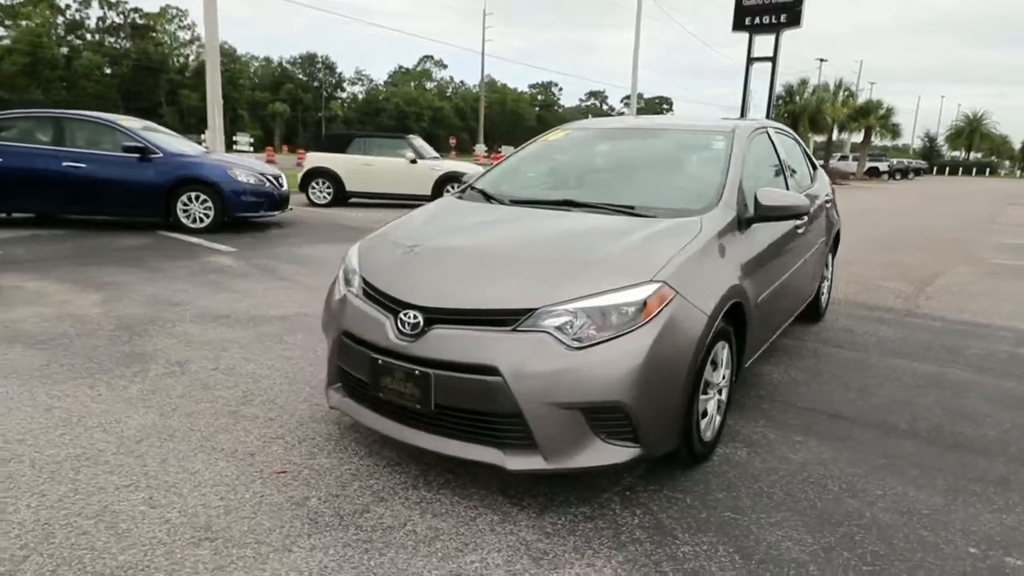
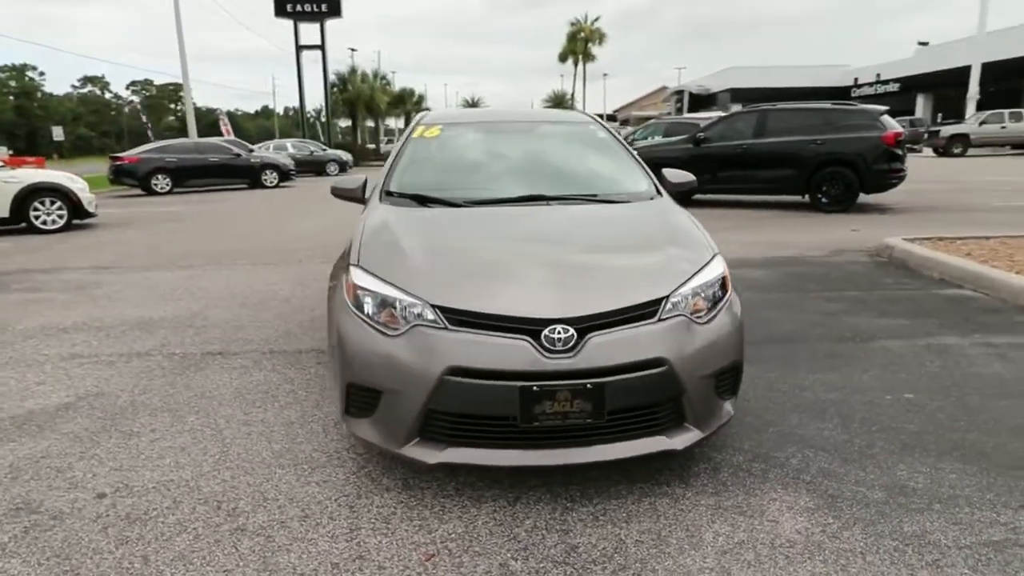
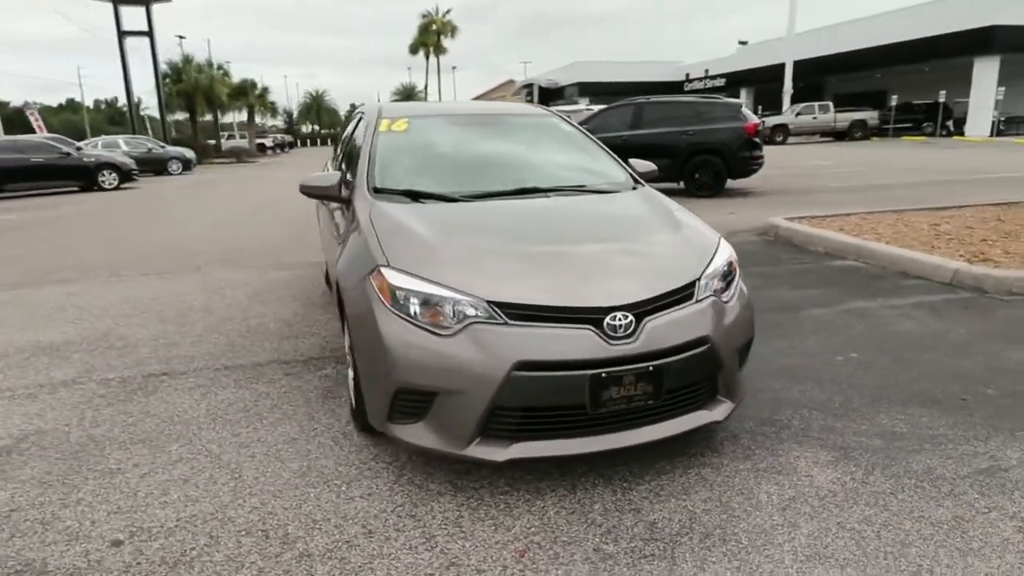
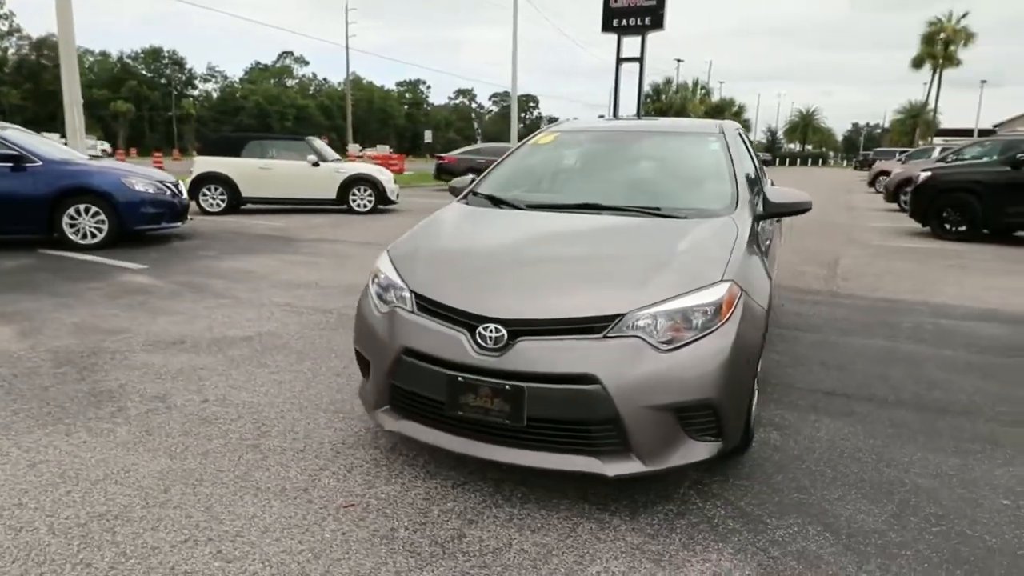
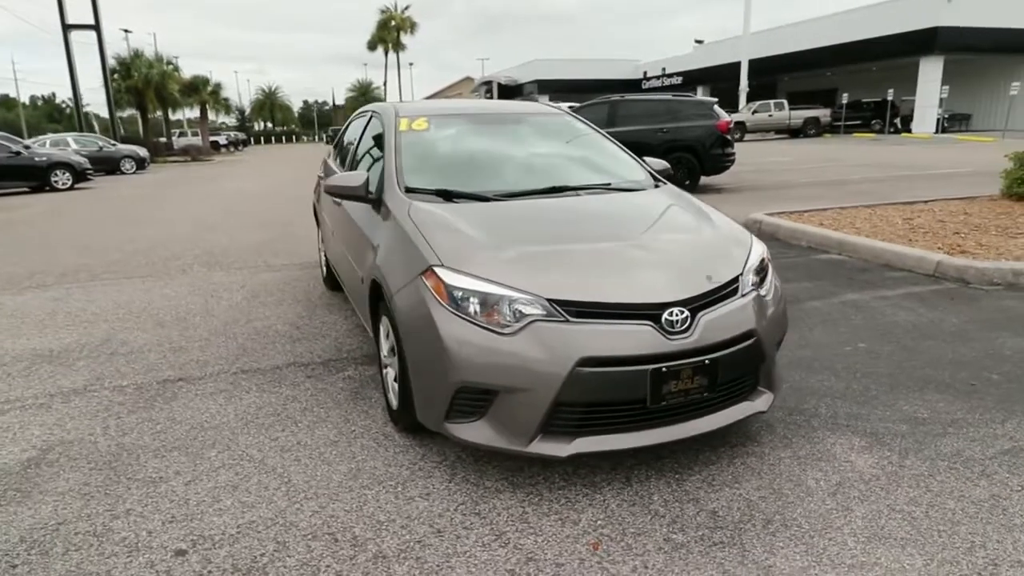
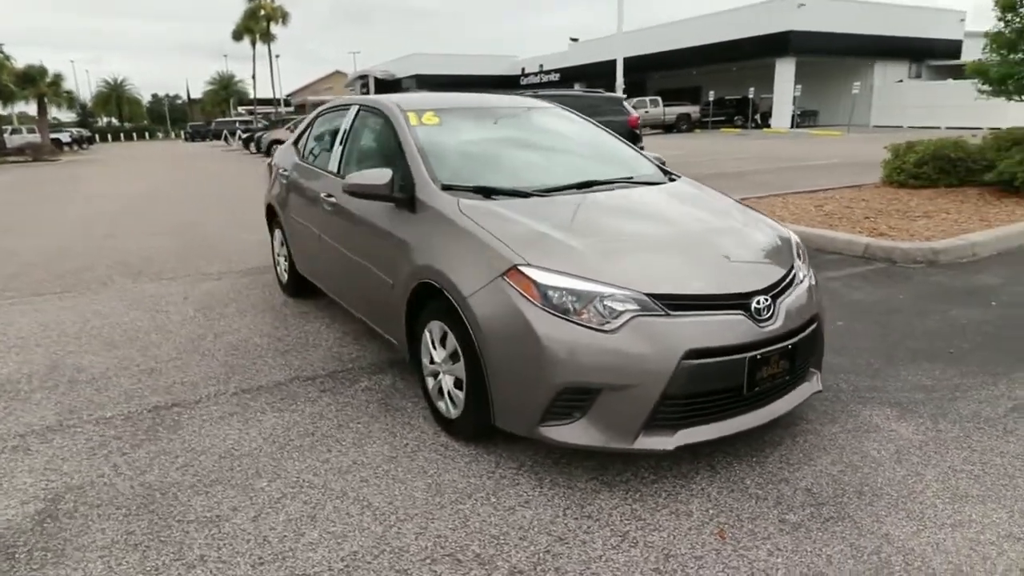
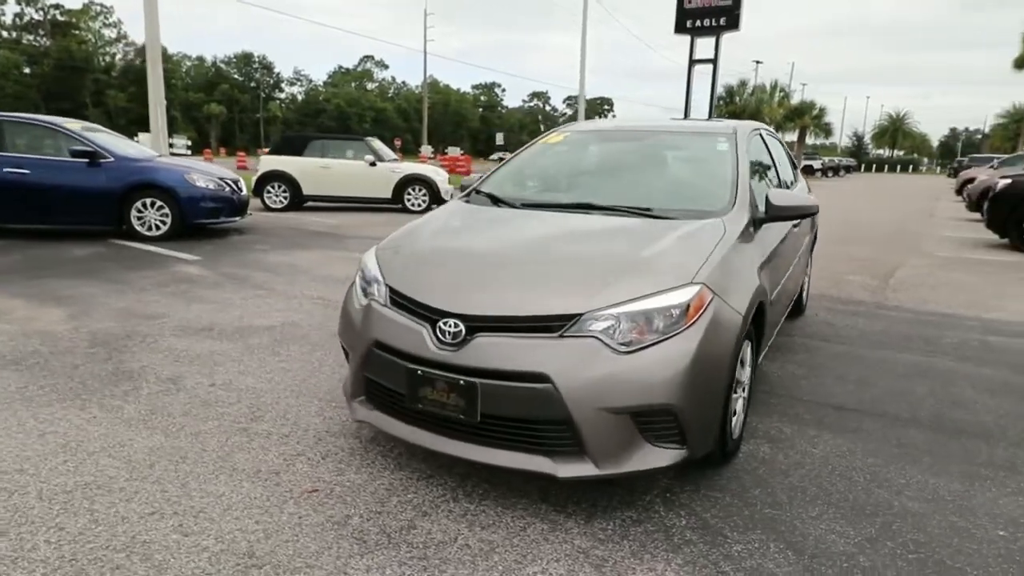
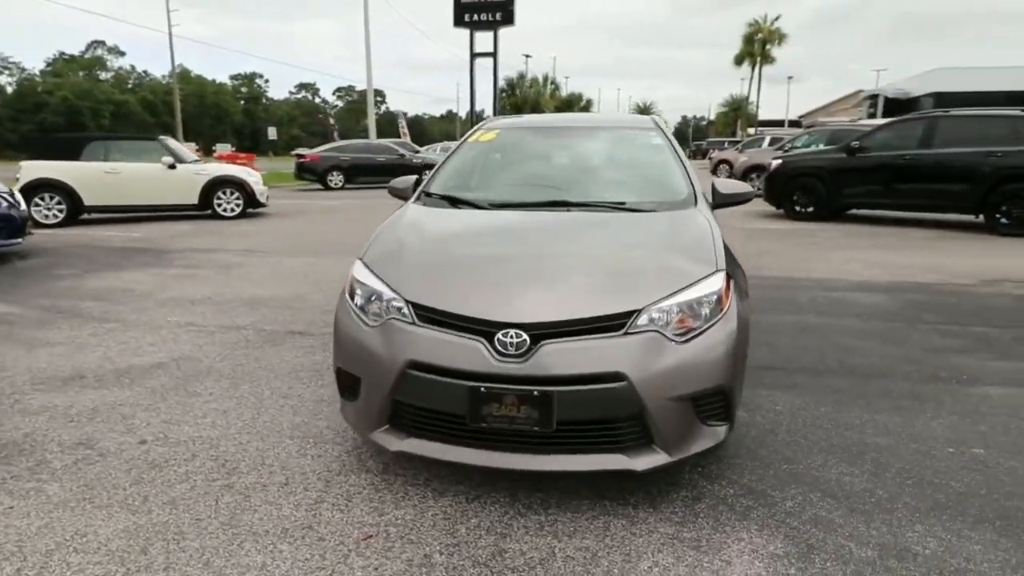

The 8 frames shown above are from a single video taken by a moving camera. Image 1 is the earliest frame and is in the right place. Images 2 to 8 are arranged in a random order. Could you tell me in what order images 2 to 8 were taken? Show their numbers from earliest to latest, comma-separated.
7, 4, 8, 2, 3, 5, 6
